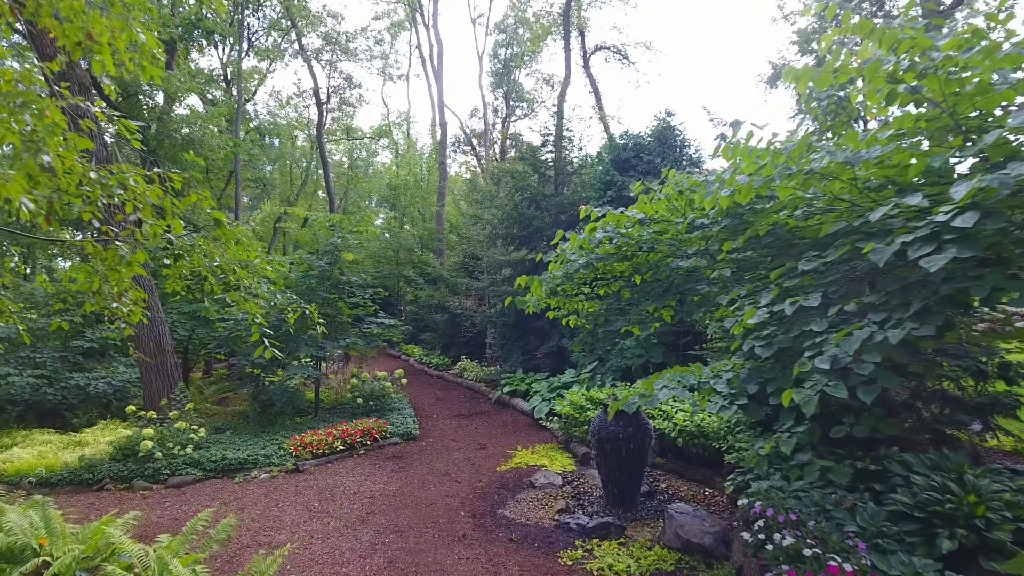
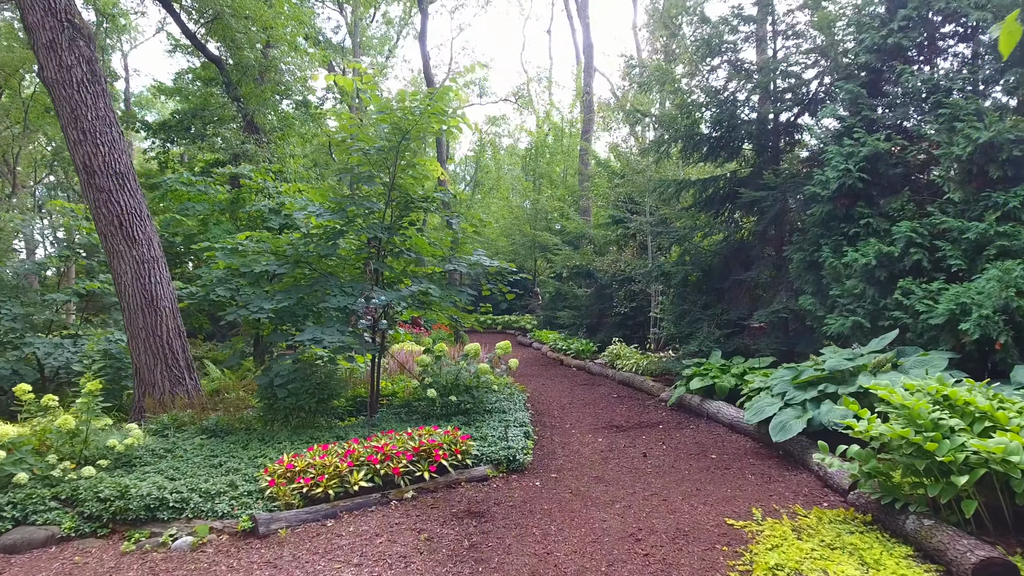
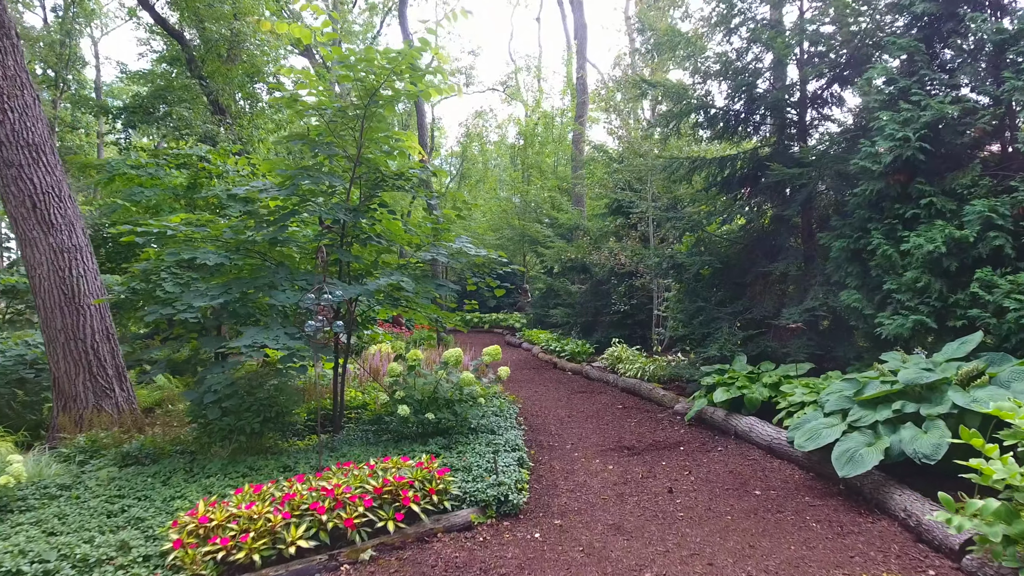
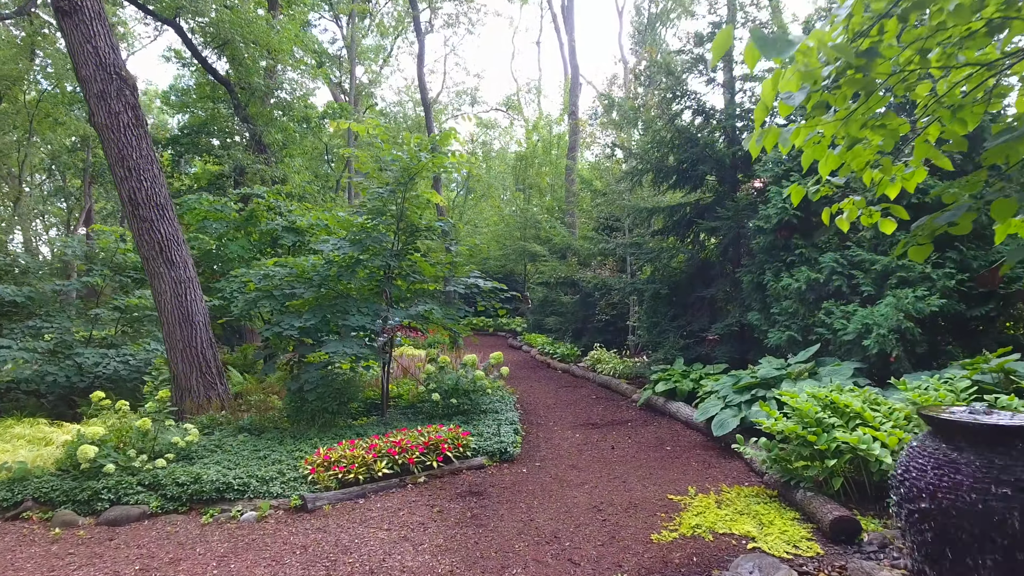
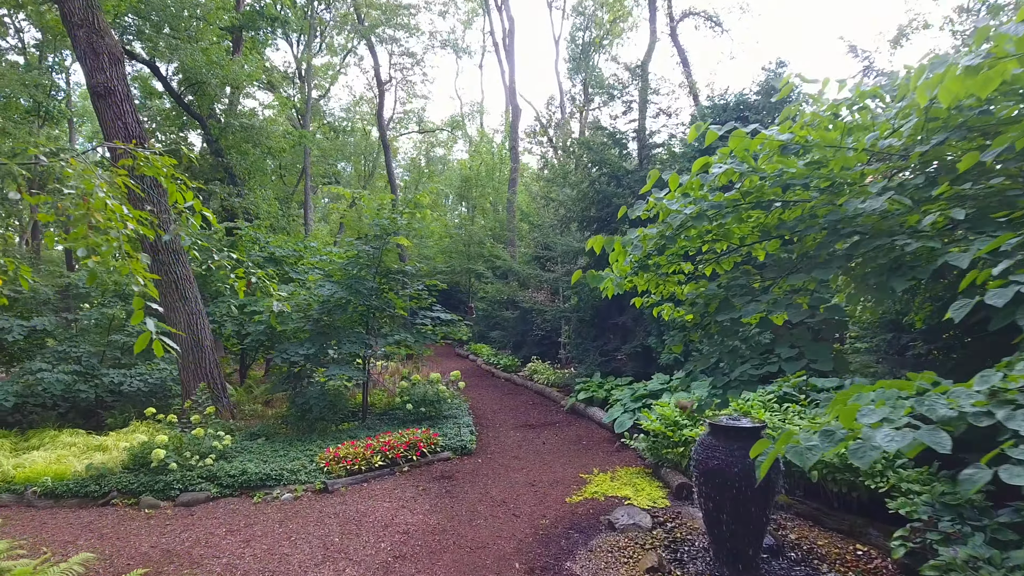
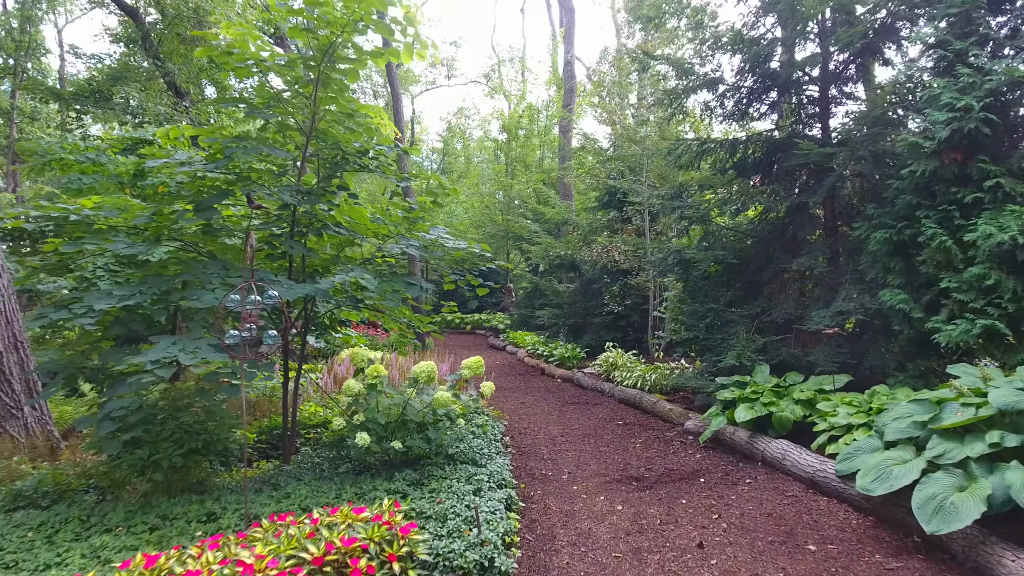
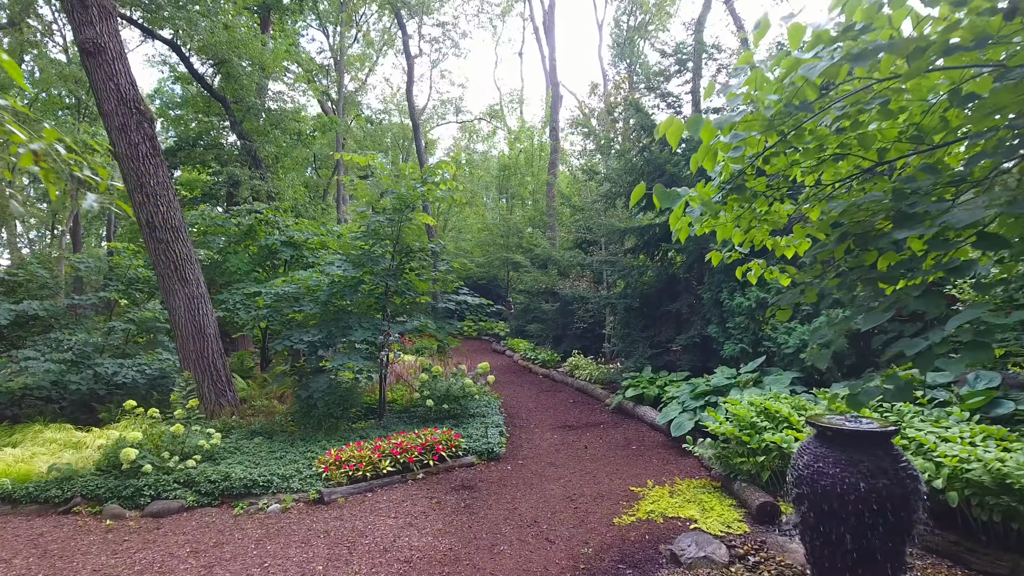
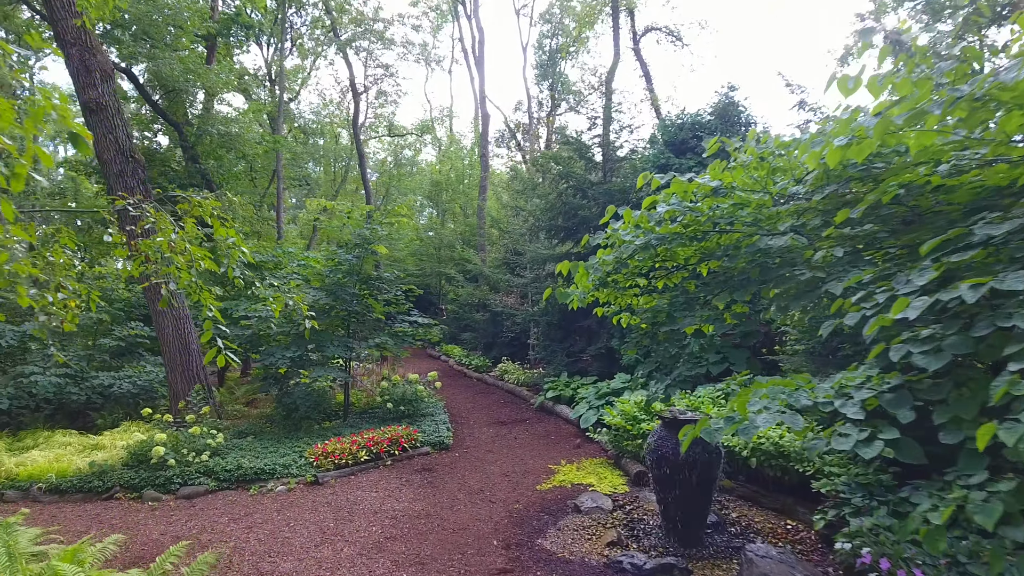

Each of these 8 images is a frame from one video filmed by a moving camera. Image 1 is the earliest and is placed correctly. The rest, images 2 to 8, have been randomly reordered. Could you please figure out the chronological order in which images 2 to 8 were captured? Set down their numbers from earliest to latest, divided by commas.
8, 5, 7, 4, 2, 3, 6
